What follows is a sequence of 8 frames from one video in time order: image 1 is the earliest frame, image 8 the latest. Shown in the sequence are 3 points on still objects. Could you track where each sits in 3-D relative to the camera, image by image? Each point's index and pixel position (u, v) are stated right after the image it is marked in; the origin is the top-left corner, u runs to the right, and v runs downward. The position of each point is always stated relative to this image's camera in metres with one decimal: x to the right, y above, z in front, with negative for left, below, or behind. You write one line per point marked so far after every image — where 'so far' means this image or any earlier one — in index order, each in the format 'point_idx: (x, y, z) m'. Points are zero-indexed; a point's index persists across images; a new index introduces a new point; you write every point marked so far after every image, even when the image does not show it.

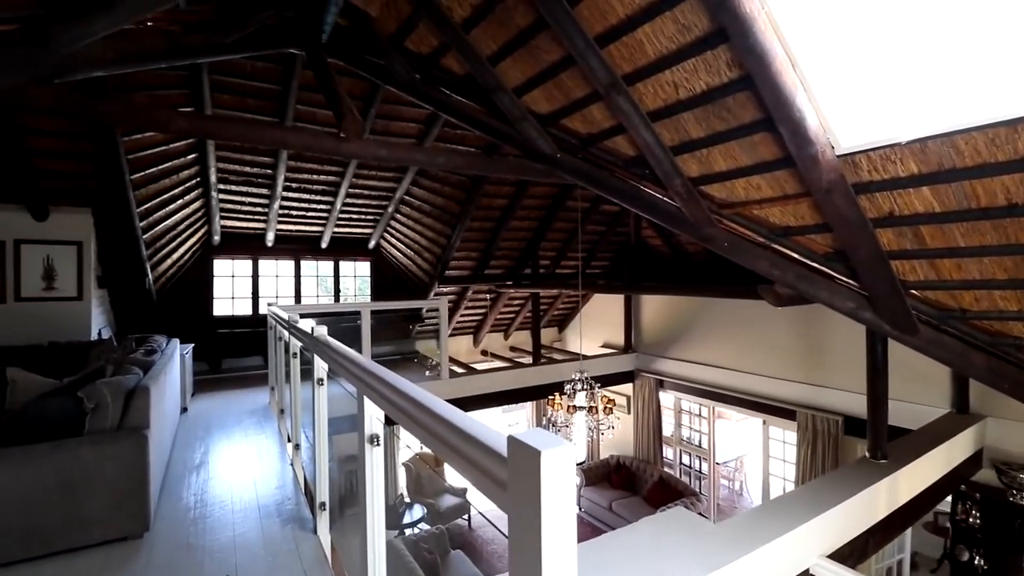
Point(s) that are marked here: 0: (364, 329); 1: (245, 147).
0: (-2.2, -0.6, +7.2) m
1: (-3.3, +1.7, +6.1) m
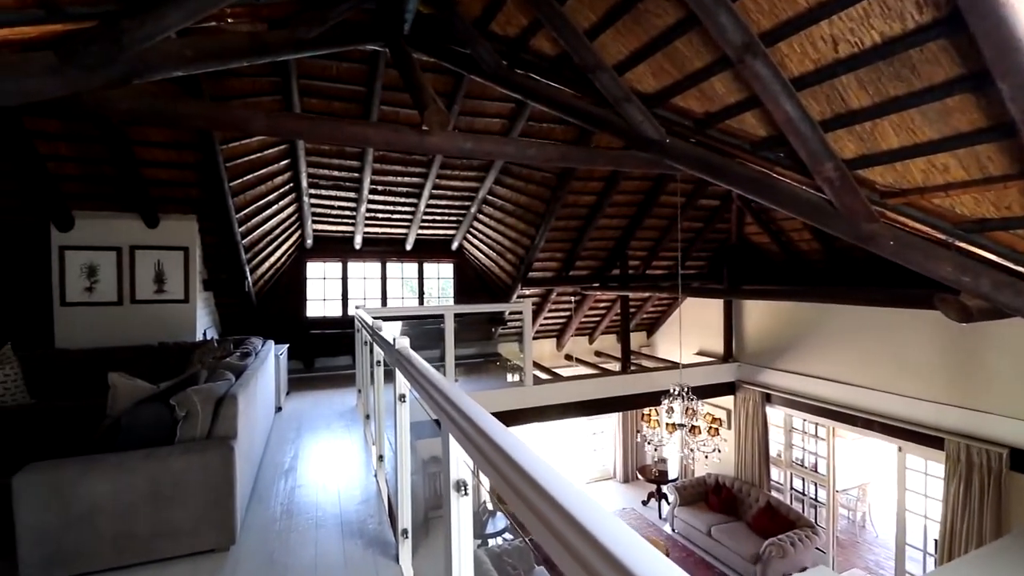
0: (-0.9, -0.6, +7.0) m
1: (-2.2, +1.7, +6.1) m
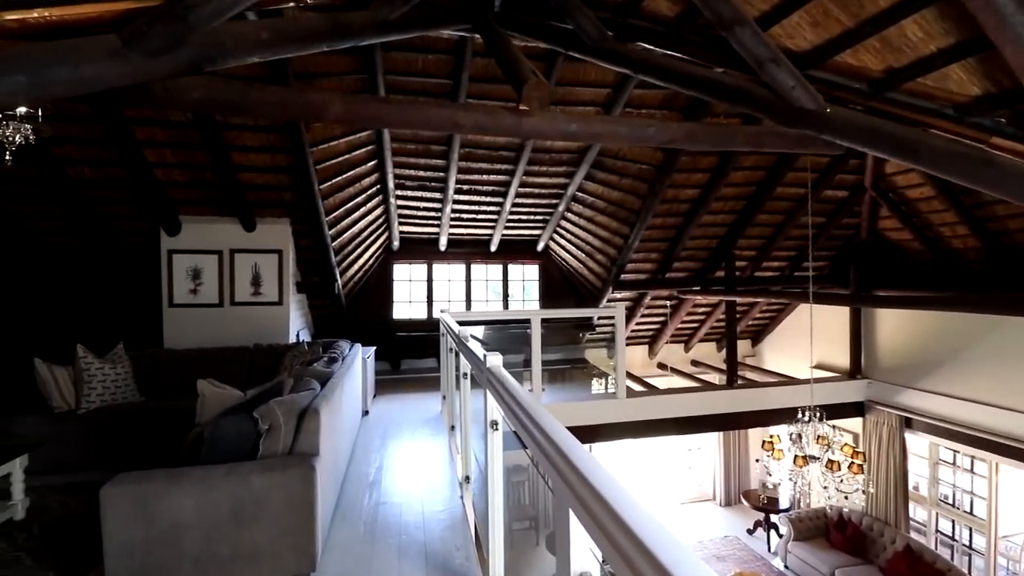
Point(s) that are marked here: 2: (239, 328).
0: (+0.3, -0.7, +6.6) m
1: (-1.1, +1.7, +5.9) m
2: (-3.3, -0.5, +6.0) m
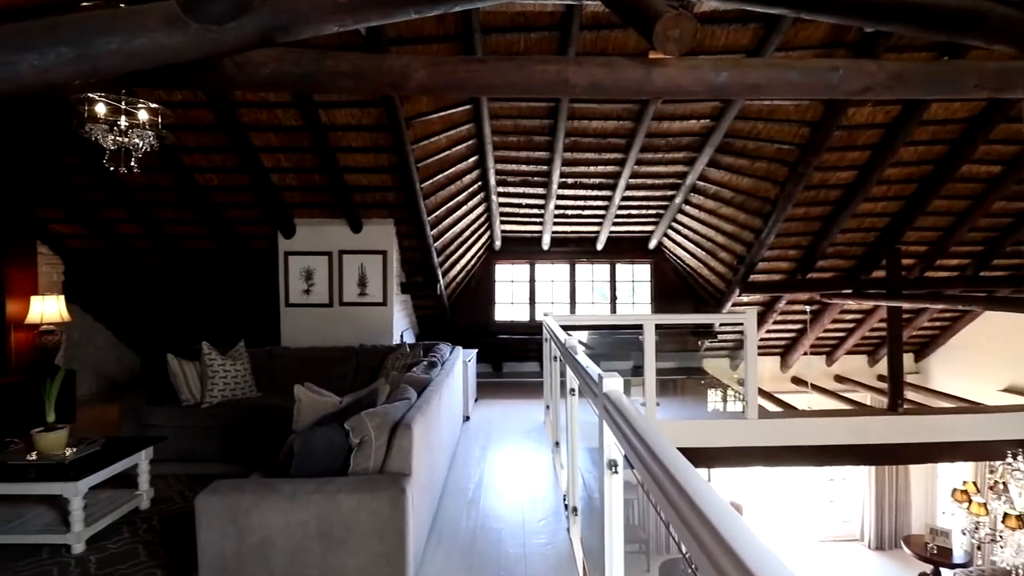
0: (+1.6, -0.7, +5.9) m
1: (+0.1, +1.6, +5.5) m
2: (-2.0, -0.5, +6.1) m
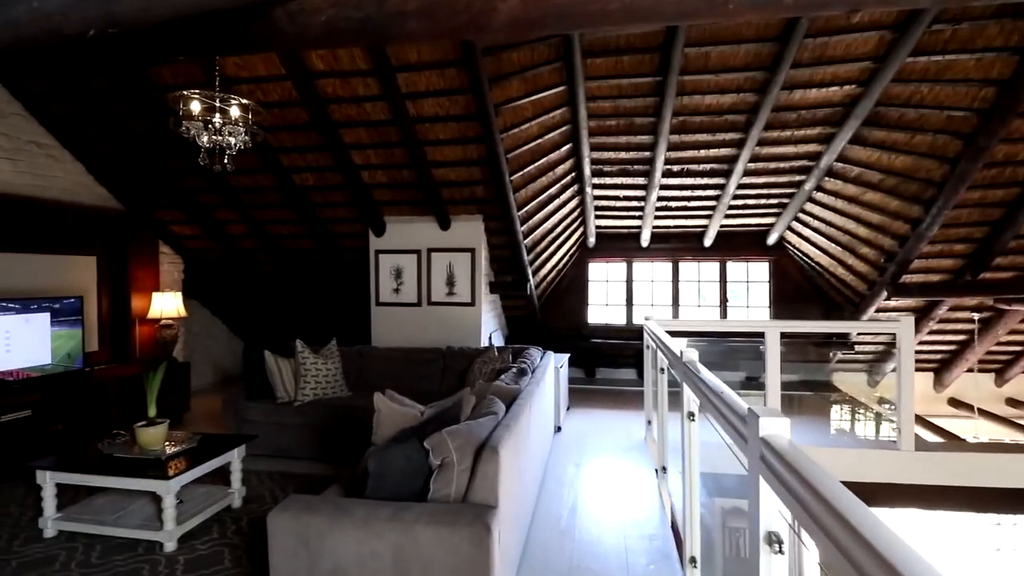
0: (+2.7, -0.7, +5.1) m
1: (+1.1, +1.6, +4.9) m
2: (-0.9, -0.5, +5.9) m
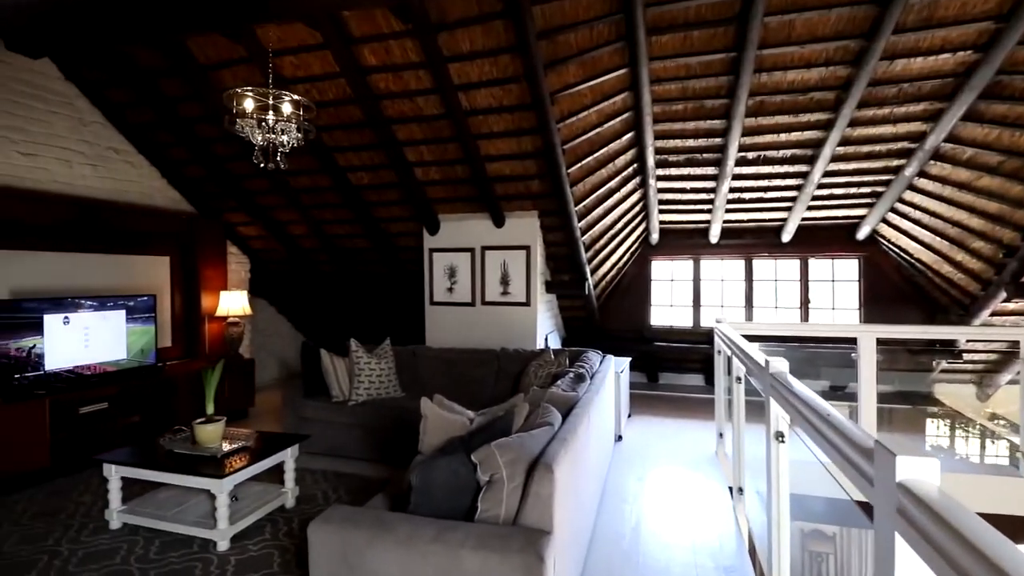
0: (+3.2, -0.7, +4.5) m
1: (+1.6, +1.6, +4.6) m
2: (-0.3, -0.5, +5.8) m
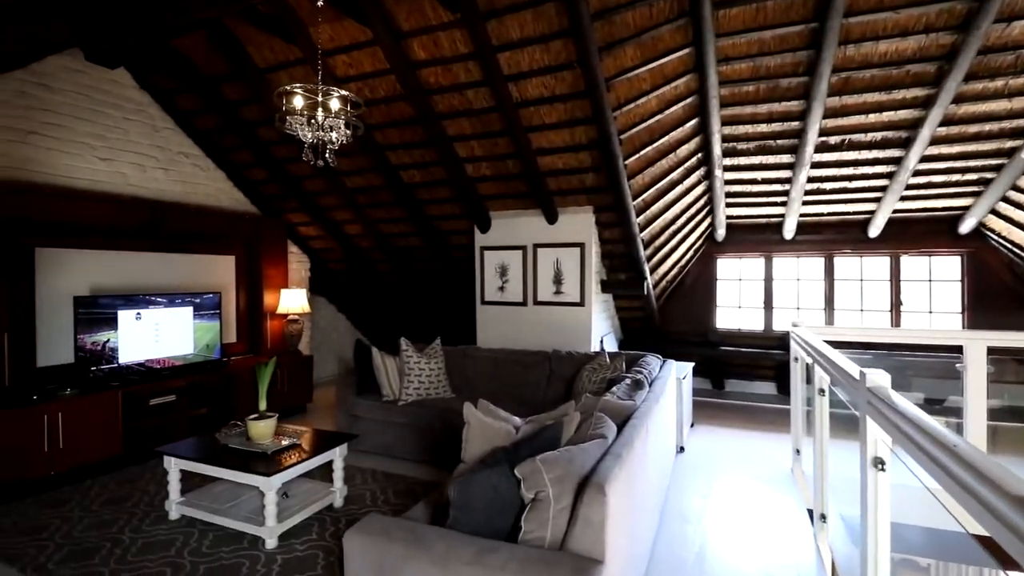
0: (+3.6, -0.7, +3.9) m
1: (+2.1, +1.6, +4.1) m
2: (+0.3, -0.5, +5.6) m
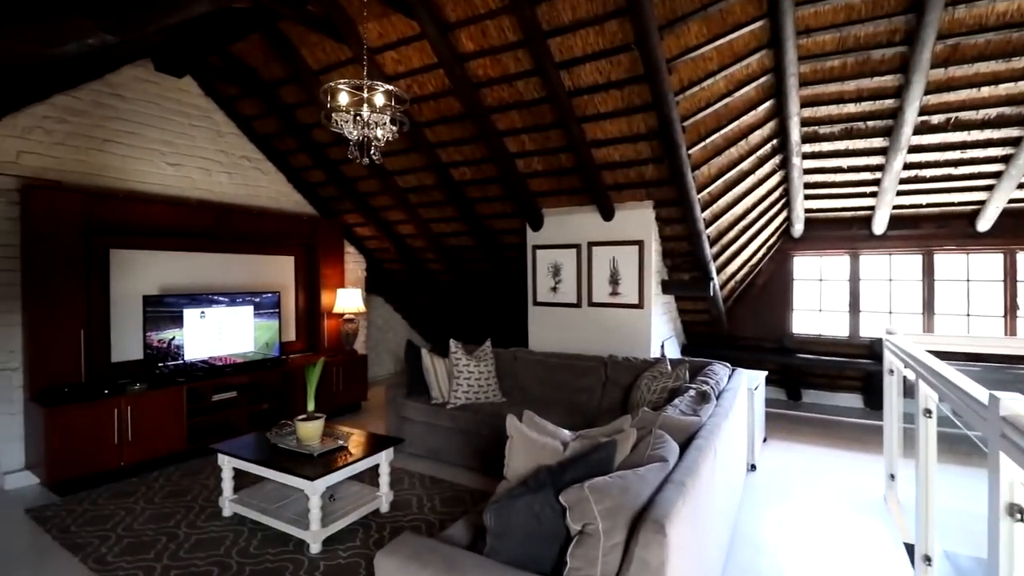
0: (+4.0, -0.7, +3.3) m
1: (+2.5, +1.6, +3.7) m
2: (+0.9, -0.5, +5.3) m
